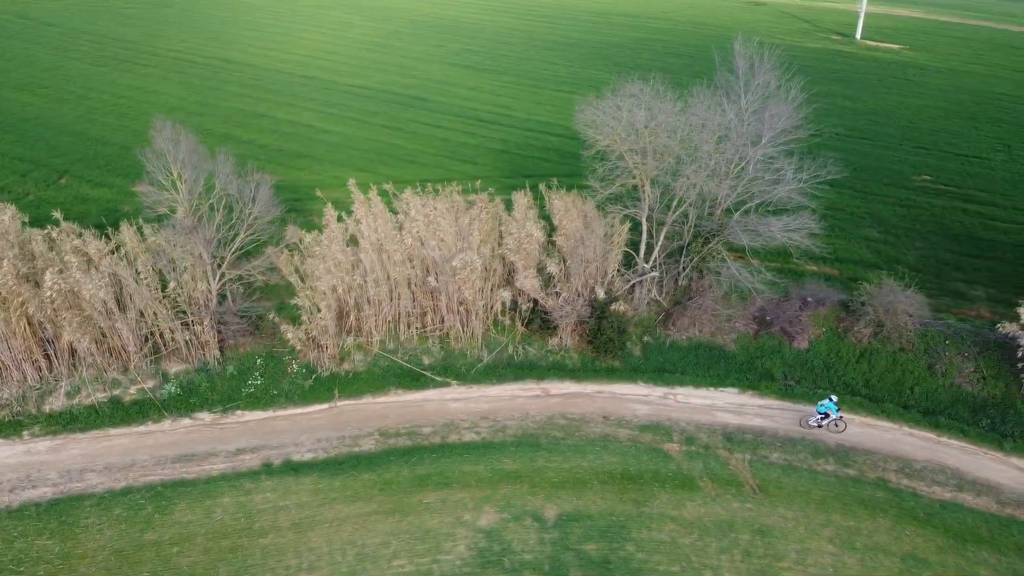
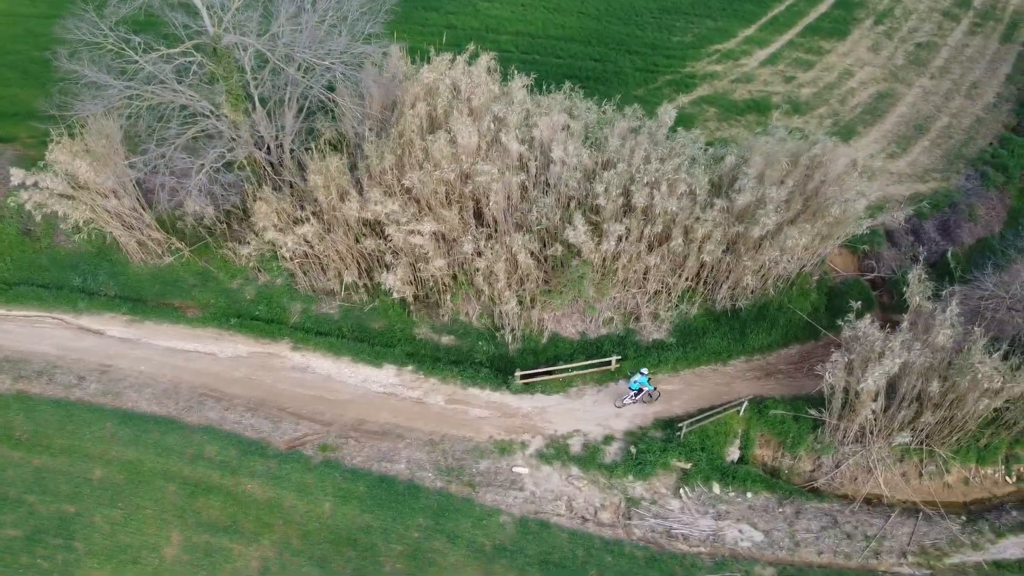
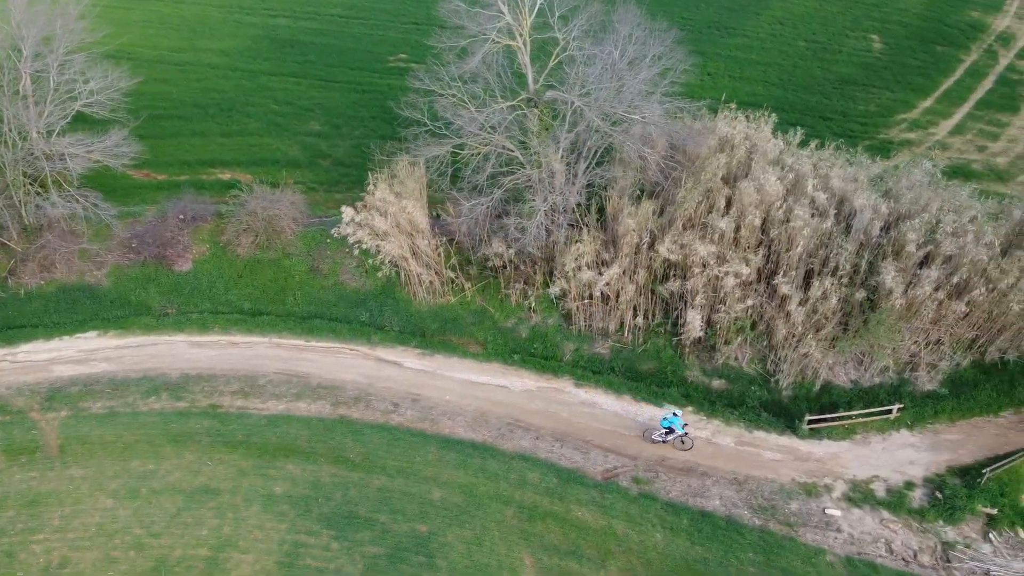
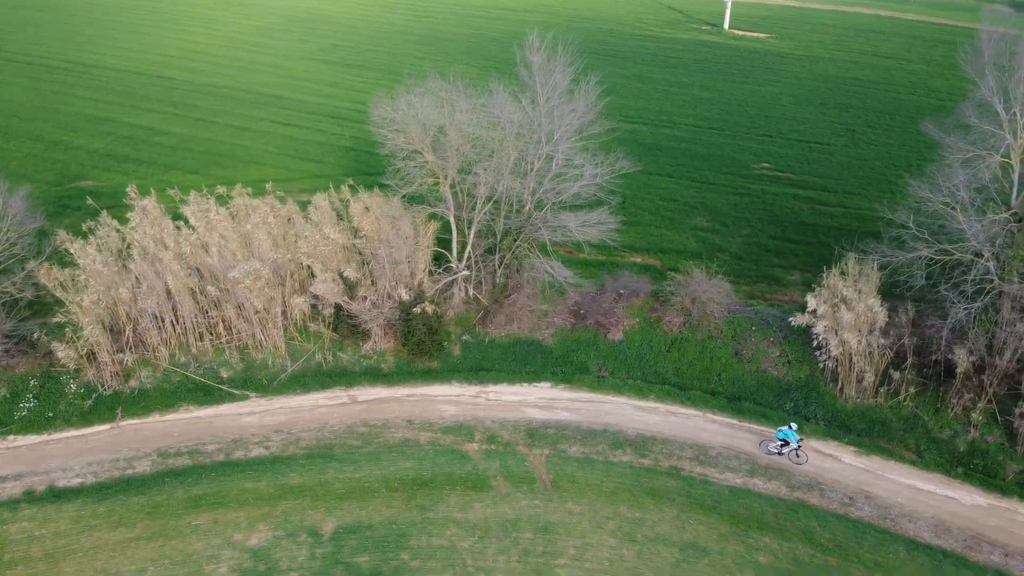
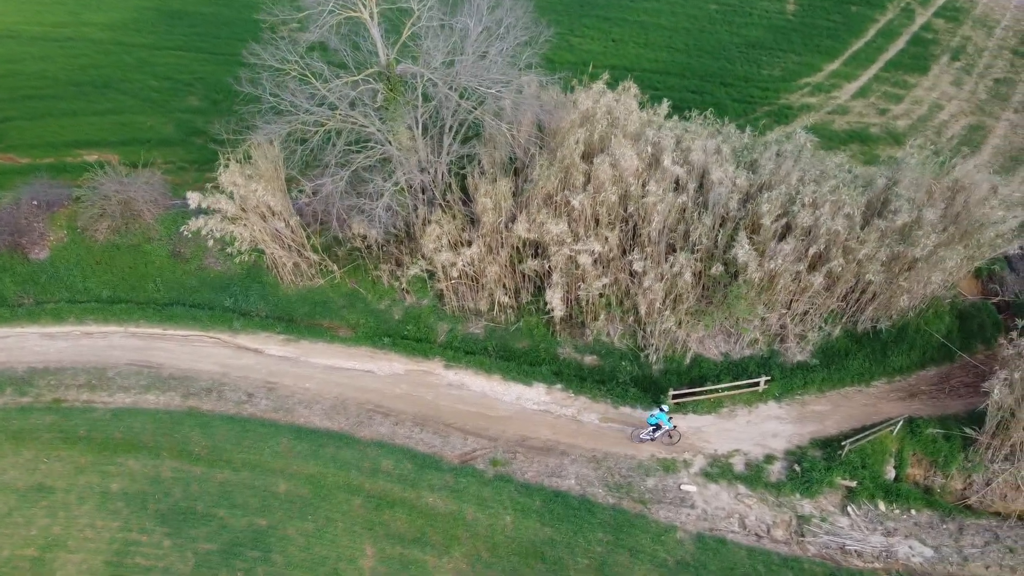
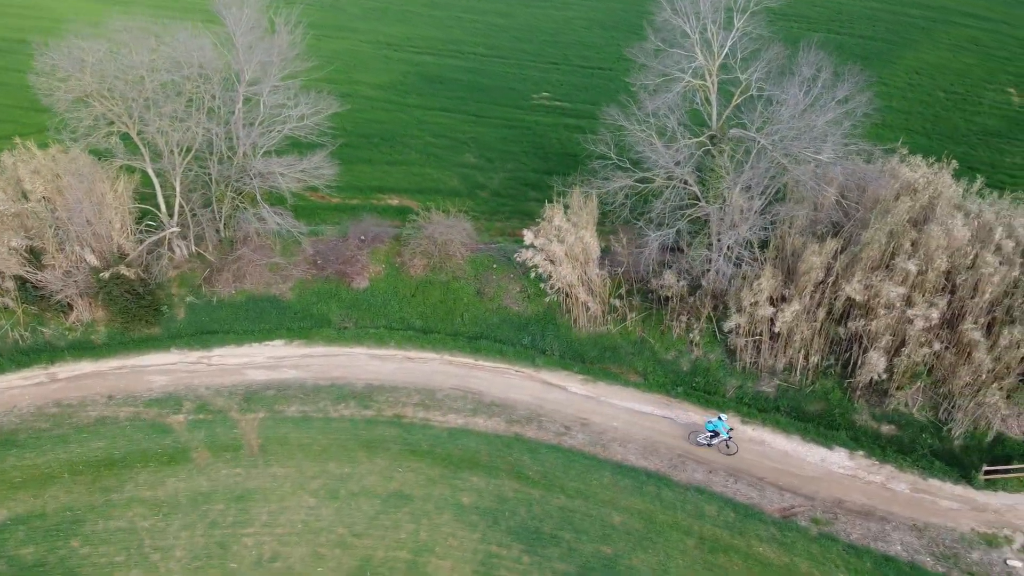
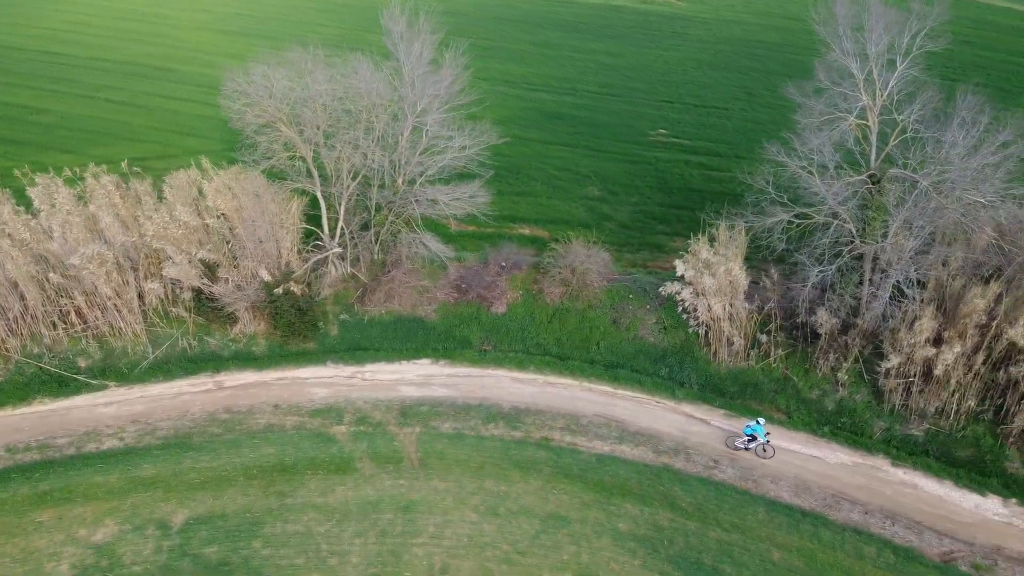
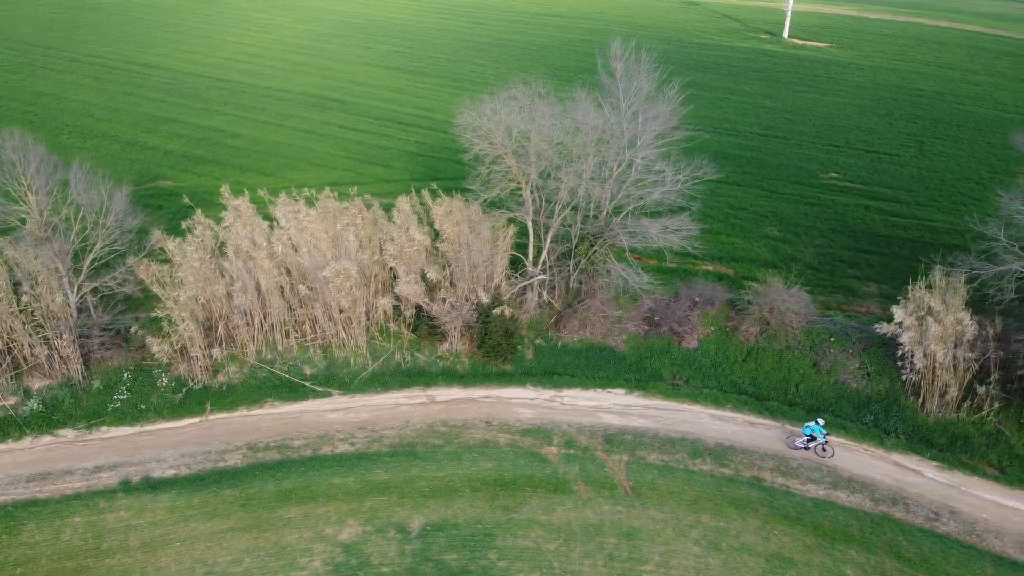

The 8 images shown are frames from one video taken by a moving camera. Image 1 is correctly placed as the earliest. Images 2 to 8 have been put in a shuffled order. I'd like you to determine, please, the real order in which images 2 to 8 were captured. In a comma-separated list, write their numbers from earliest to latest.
8, 4, 7, 6, 3, 5, 2
